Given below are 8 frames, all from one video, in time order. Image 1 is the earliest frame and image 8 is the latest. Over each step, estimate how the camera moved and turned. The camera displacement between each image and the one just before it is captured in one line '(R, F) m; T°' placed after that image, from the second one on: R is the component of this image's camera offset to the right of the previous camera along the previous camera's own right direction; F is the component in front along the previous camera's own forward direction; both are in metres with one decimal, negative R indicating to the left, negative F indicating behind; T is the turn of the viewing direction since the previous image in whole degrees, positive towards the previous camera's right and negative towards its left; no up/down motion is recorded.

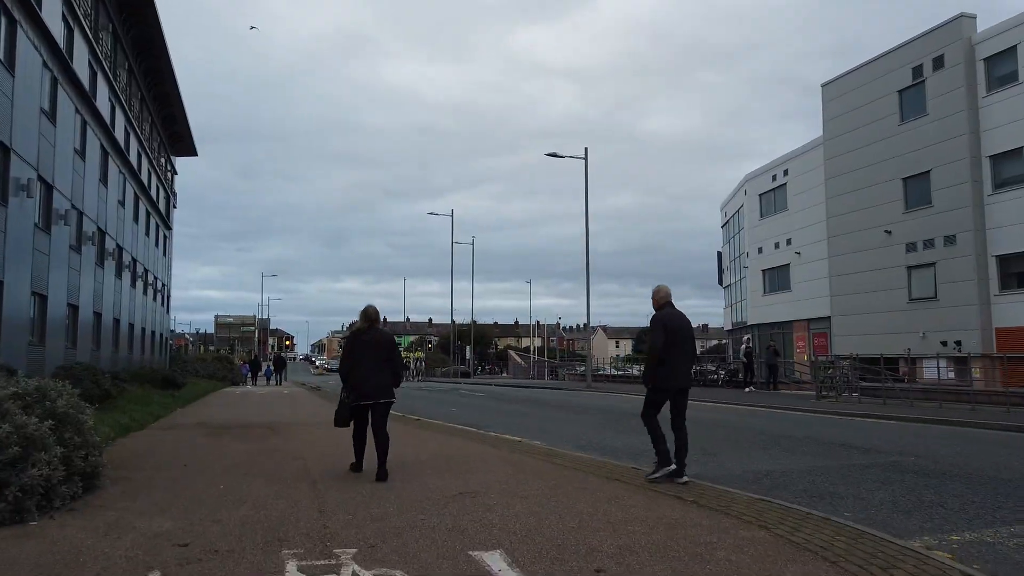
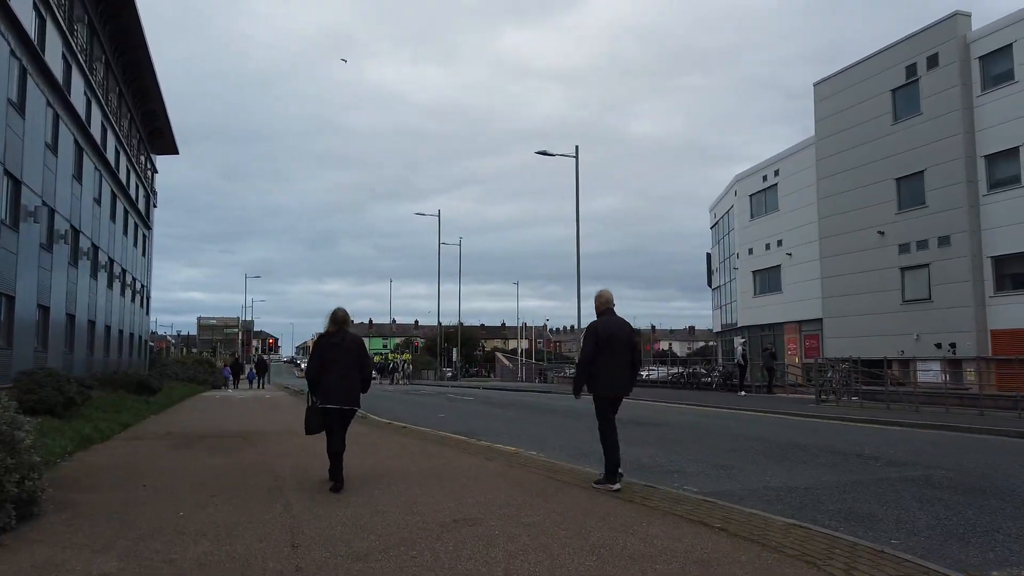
(-0.1, +0.6) m; +1°
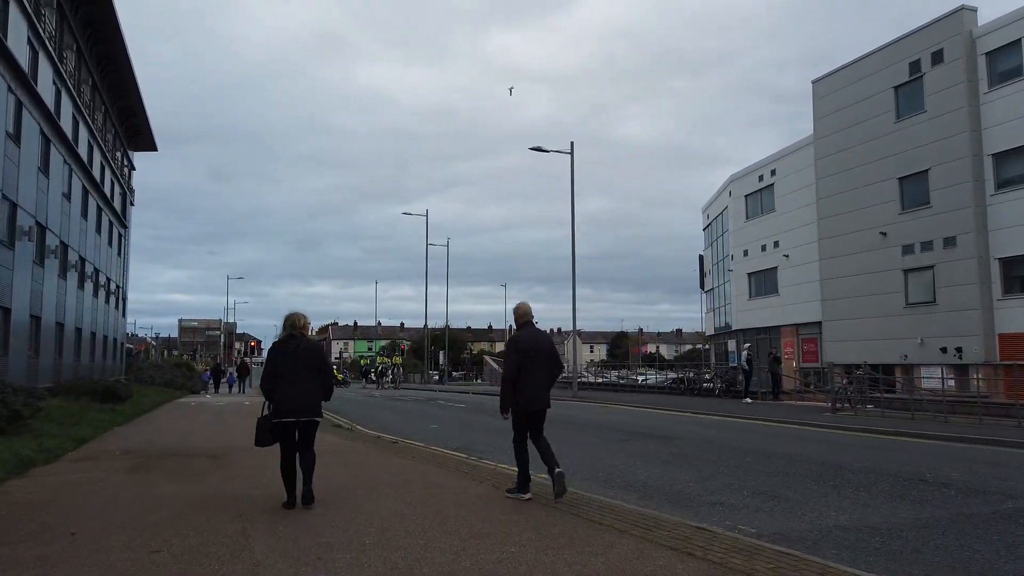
(-0.2, +1.1) m; +1°
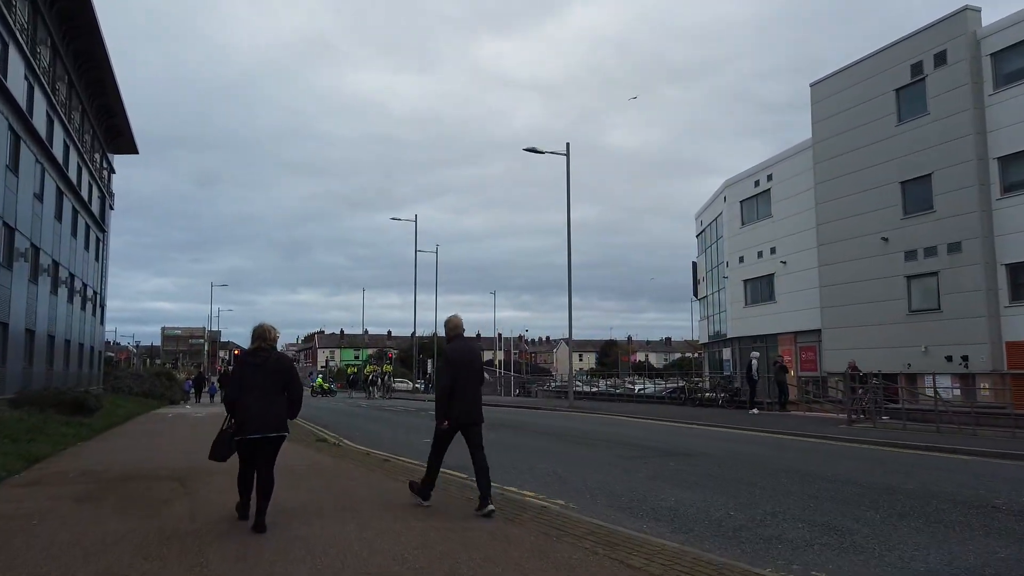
(-0.2, +0.9) m; +1°
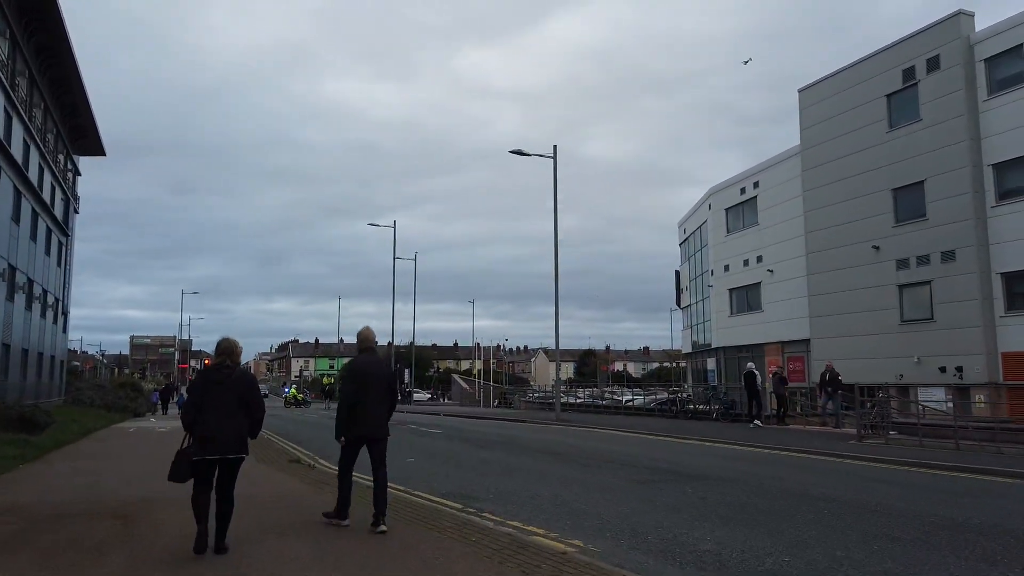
(-0.2, +1.0) m; +2°
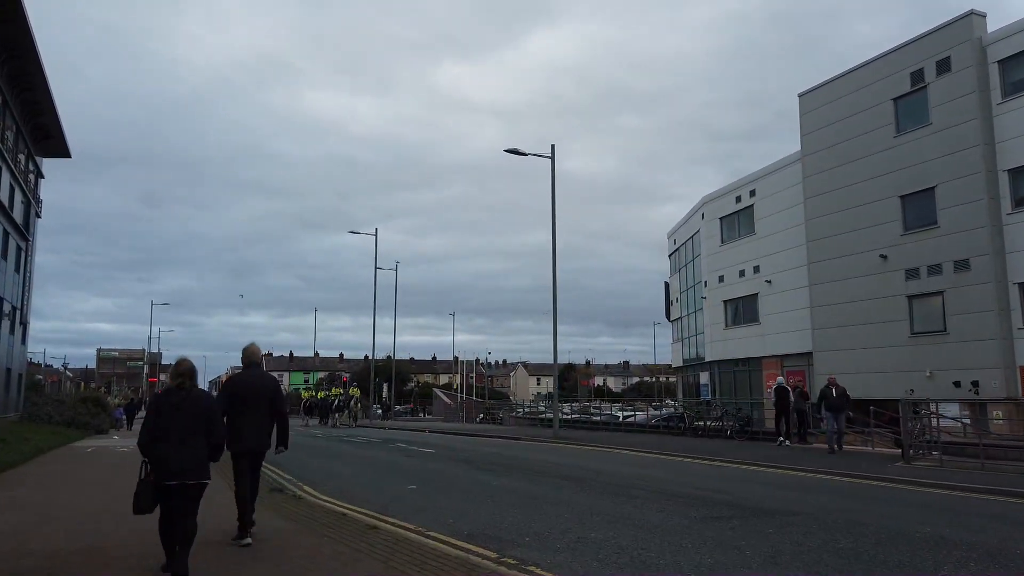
(-0.6, +1.5) m; +2°
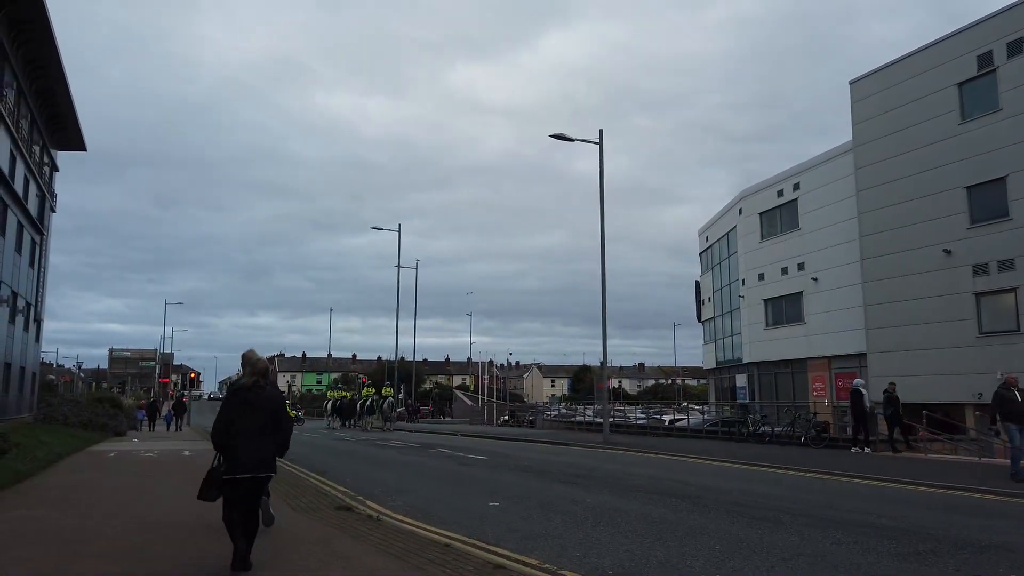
(-1.1, +1.4) m; -1°
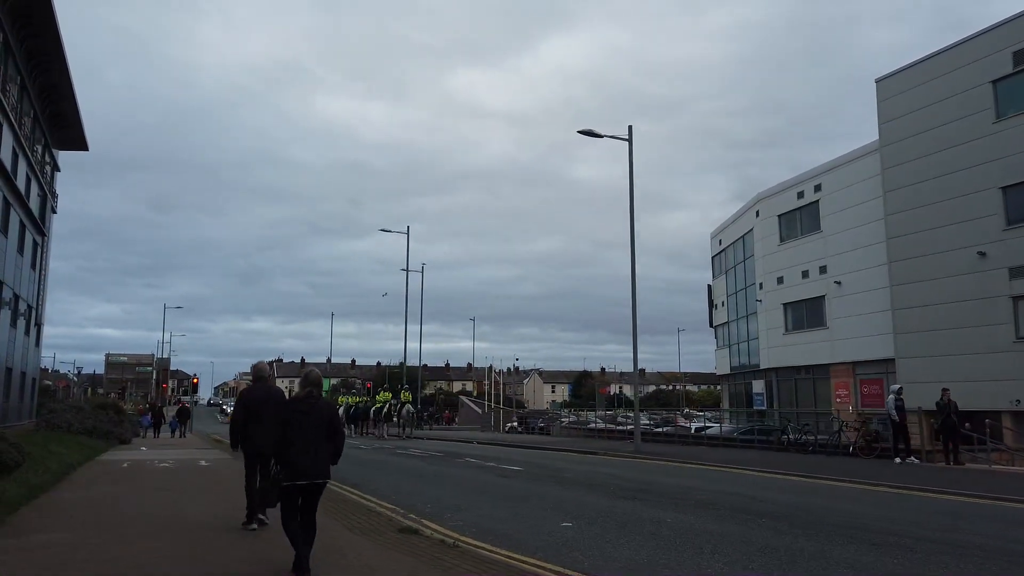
(-0.8, +0.8) m; 0°
